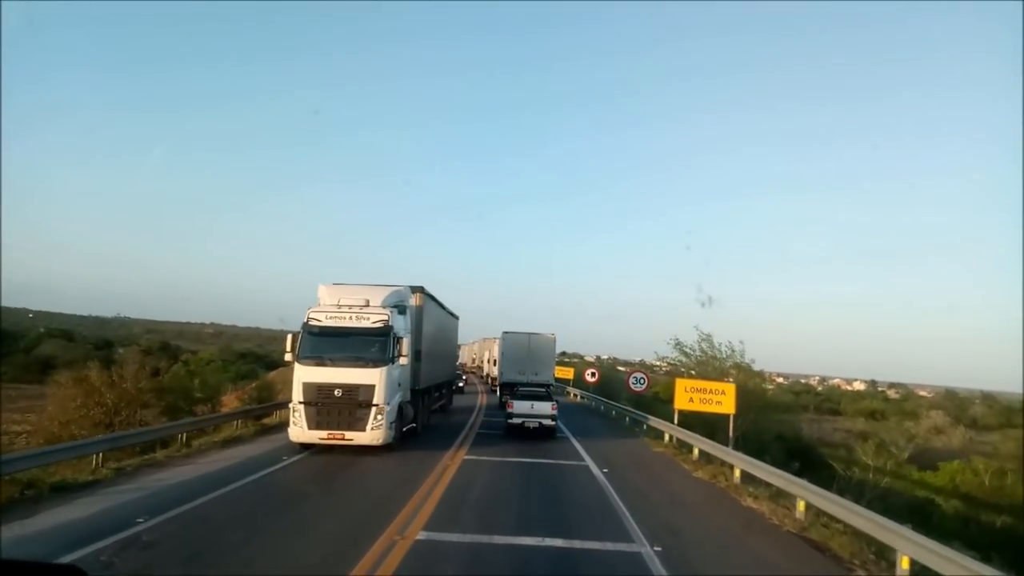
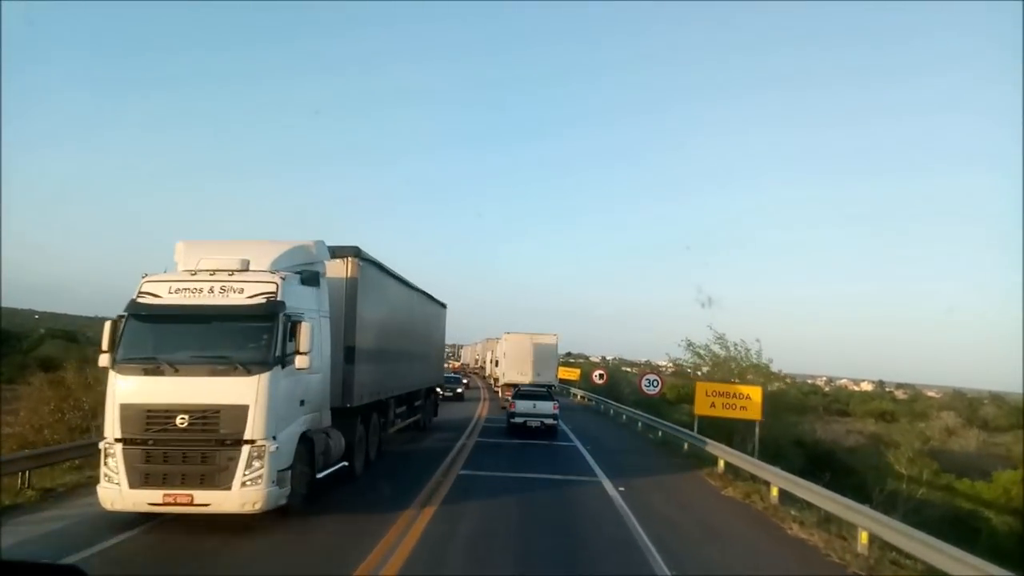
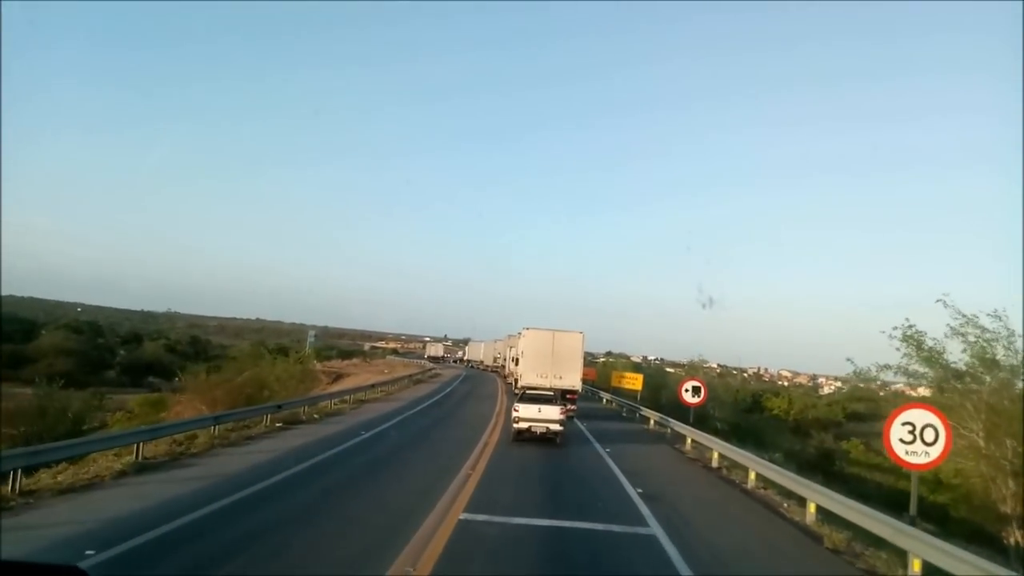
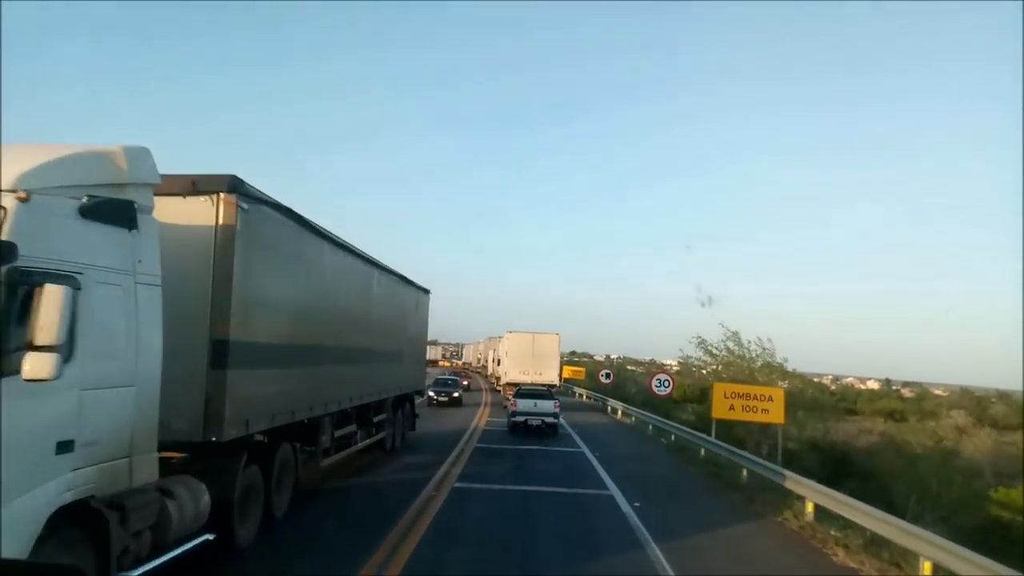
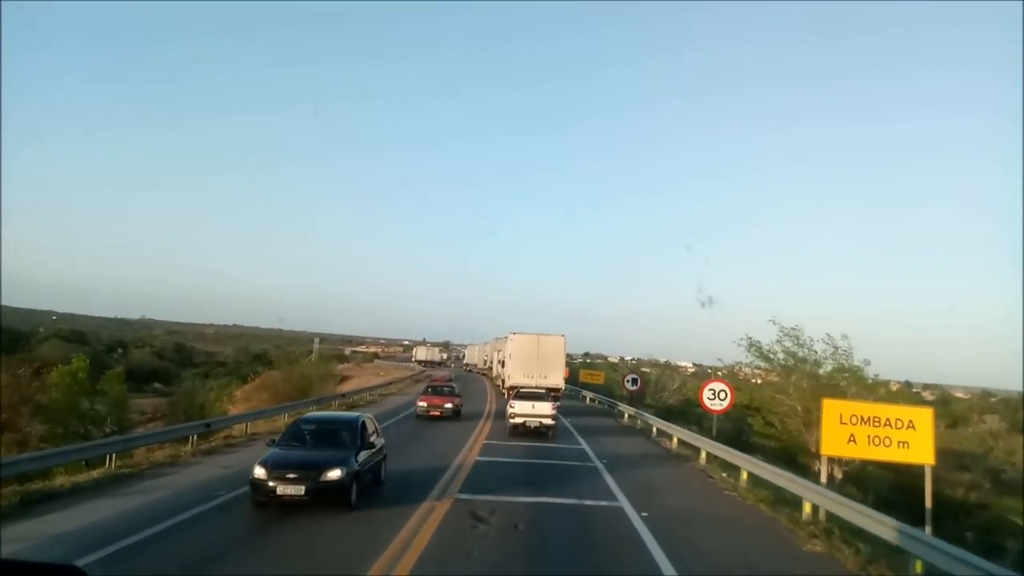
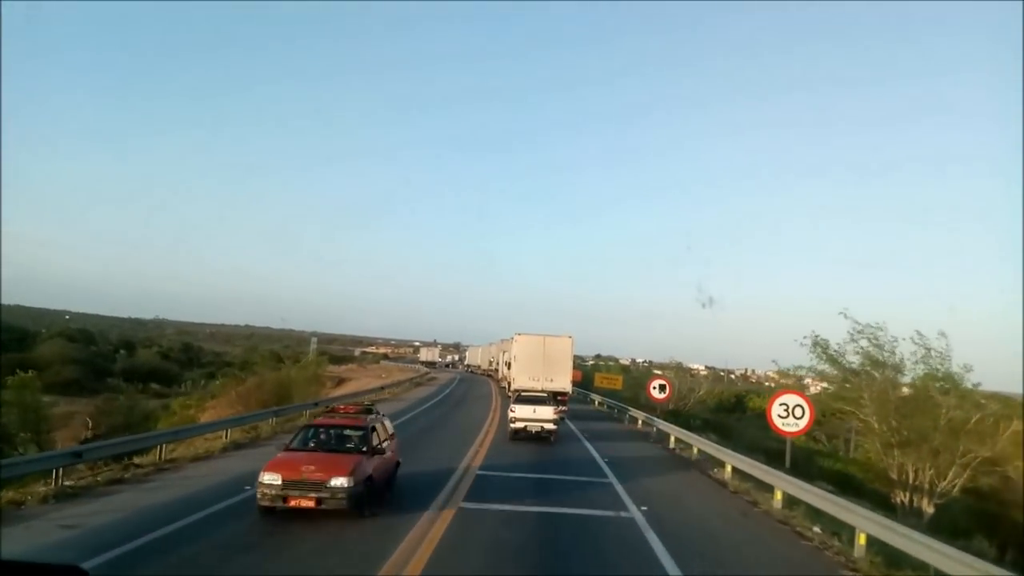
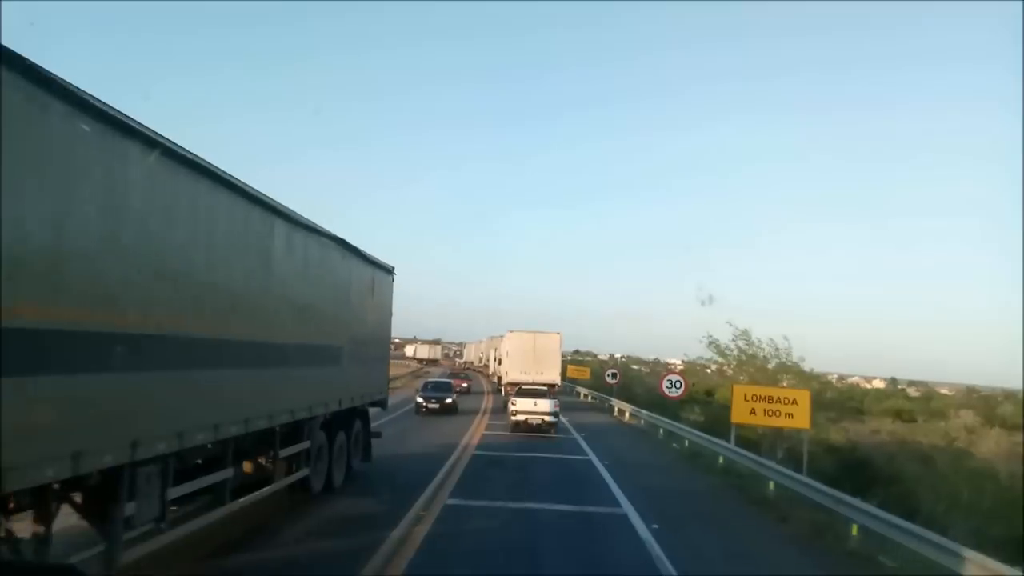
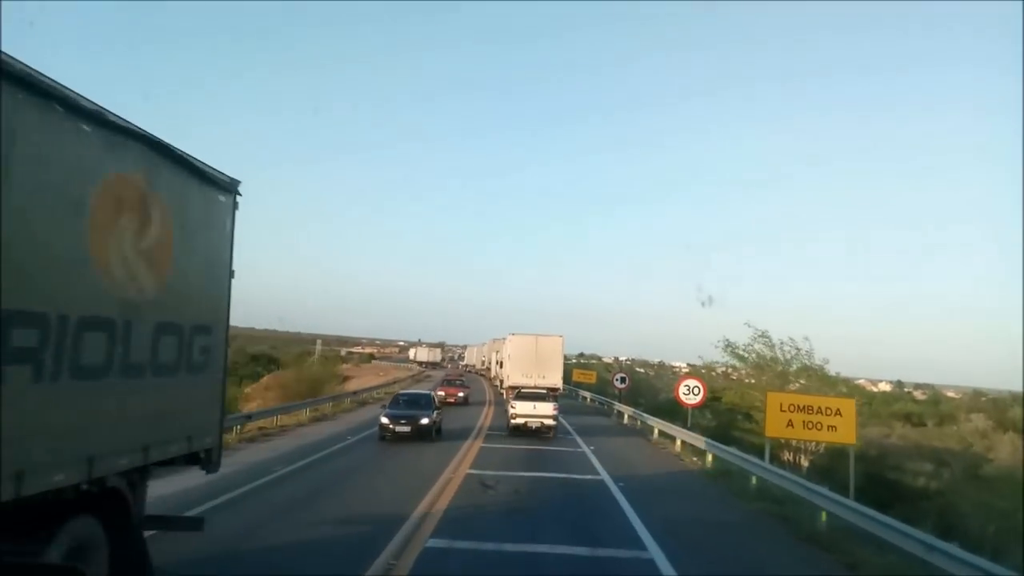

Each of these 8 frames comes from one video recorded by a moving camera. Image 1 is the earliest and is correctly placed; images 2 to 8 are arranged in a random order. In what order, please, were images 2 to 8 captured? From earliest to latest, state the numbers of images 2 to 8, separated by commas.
2, 4, 7, 8, 5, 6, 3
